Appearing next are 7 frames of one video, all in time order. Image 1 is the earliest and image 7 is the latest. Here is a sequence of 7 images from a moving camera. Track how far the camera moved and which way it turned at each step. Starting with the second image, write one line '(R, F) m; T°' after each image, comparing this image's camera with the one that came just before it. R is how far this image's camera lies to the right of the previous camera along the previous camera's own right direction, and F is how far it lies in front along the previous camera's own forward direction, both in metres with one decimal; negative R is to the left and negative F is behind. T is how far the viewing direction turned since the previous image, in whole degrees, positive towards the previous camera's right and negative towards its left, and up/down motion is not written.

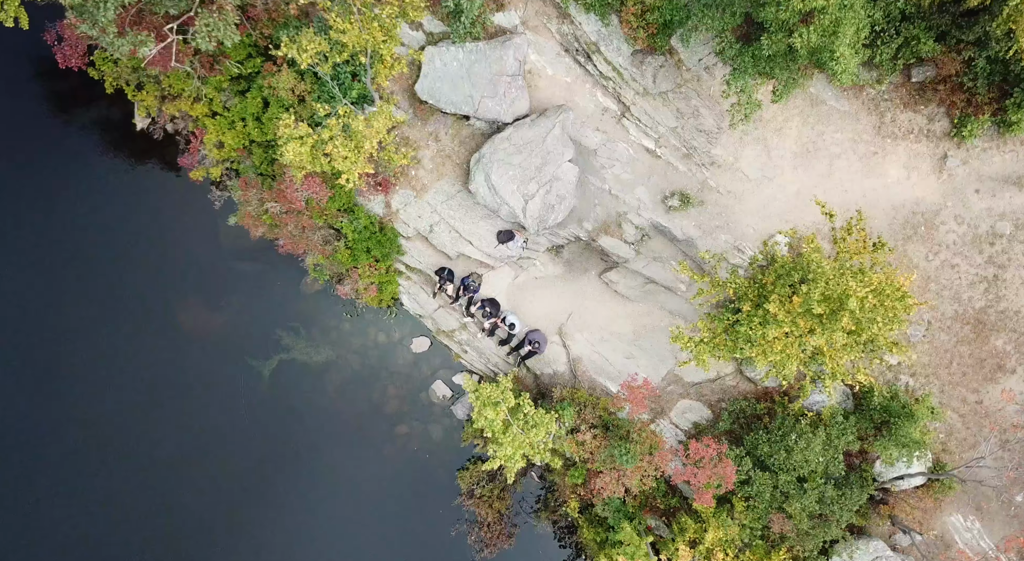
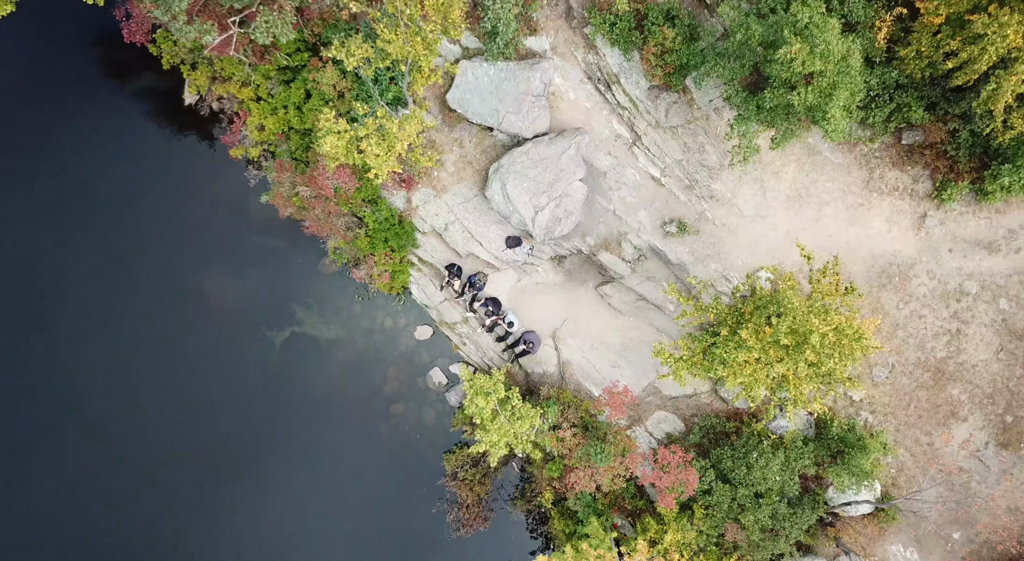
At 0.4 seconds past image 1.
(-0.1, -2.4) m; 0°
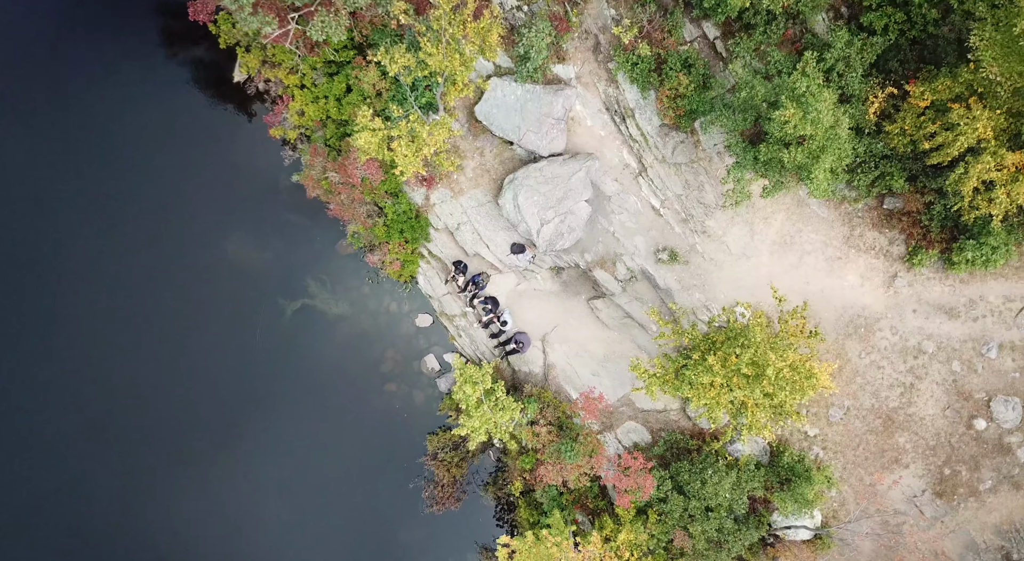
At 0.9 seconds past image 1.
(0.0, -2.8) m; 0°
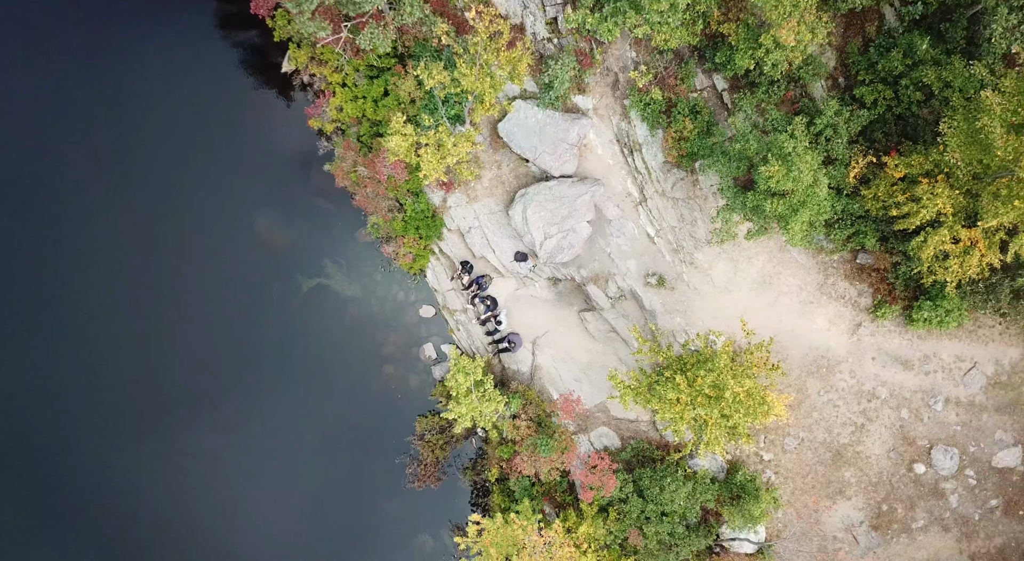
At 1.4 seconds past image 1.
(0.0, -3.3) m; 0°
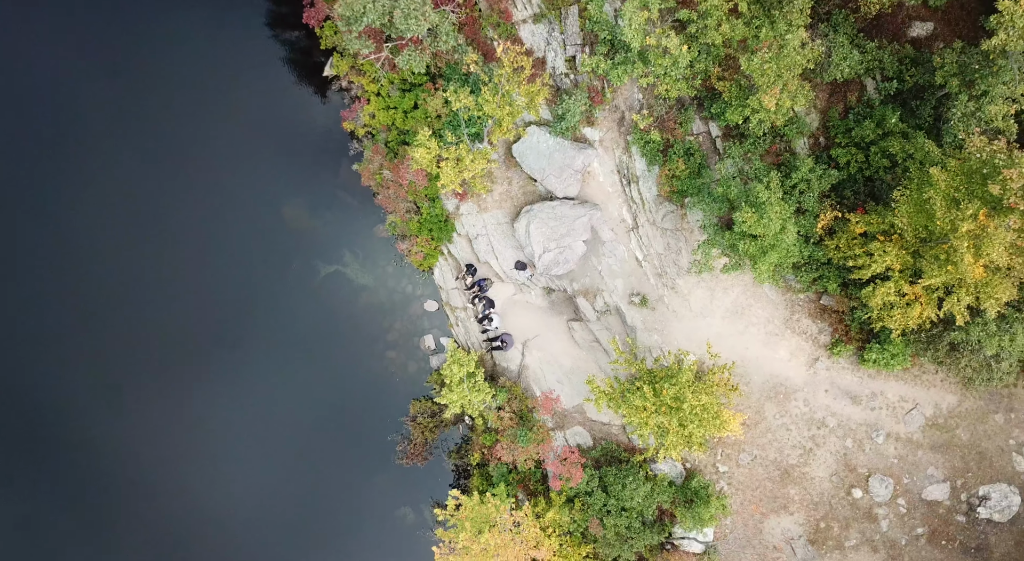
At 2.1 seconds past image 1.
(+0.2, -4.2) m; 0°
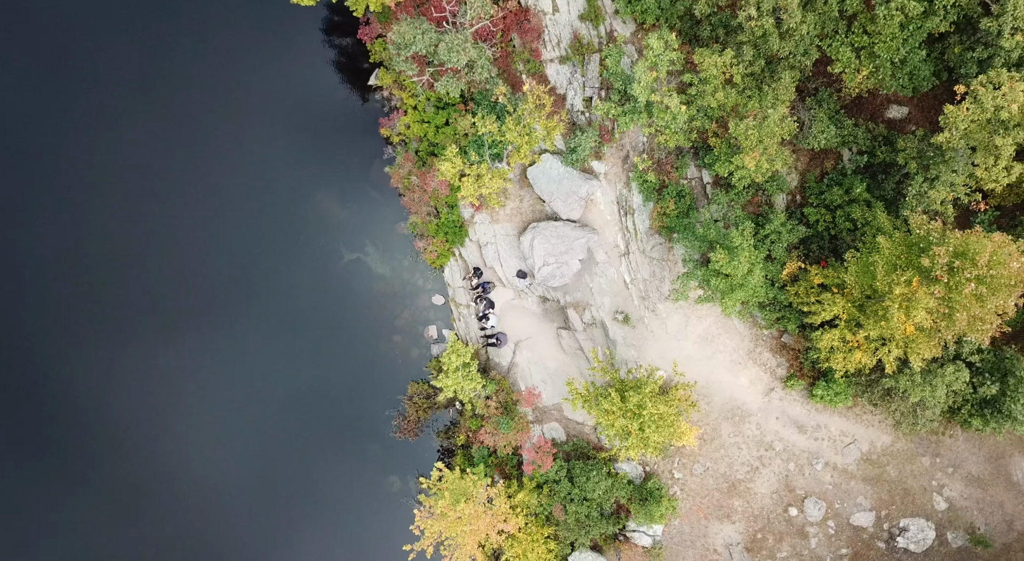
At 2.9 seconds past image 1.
(+0.2, -5.4) m; 0°
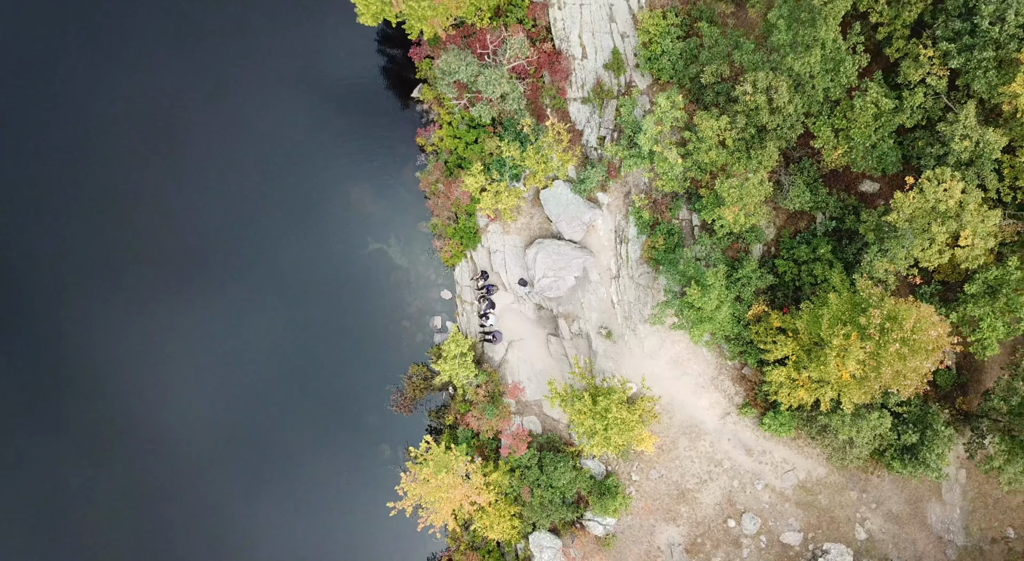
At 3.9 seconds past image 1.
(+0.1, -6.2) m; 0°
